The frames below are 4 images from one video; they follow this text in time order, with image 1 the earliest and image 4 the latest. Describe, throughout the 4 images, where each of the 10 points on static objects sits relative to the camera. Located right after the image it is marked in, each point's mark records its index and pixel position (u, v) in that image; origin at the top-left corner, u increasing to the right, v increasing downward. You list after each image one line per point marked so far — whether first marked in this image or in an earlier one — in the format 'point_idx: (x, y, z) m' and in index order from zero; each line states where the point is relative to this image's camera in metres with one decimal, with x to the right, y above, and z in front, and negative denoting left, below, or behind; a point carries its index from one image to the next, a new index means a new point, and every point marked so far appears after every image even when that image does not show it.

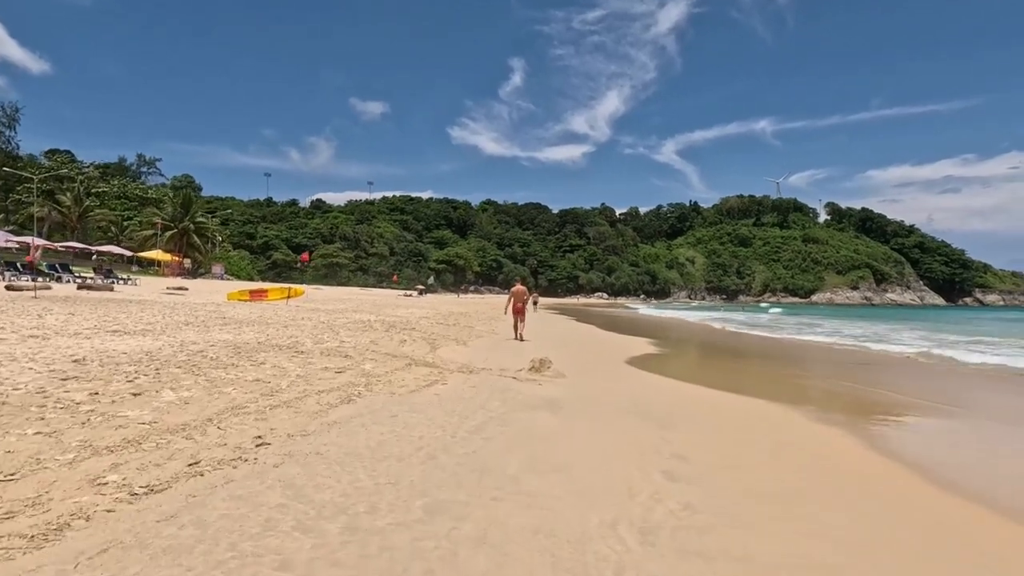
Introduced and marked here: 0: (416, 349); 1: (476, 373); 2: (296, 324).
0: (-1.9, -1.3, +12.0) m
1: (-0.7, -1.3, +9.5) m
2: (-5.5, -1.0, +15.3) m
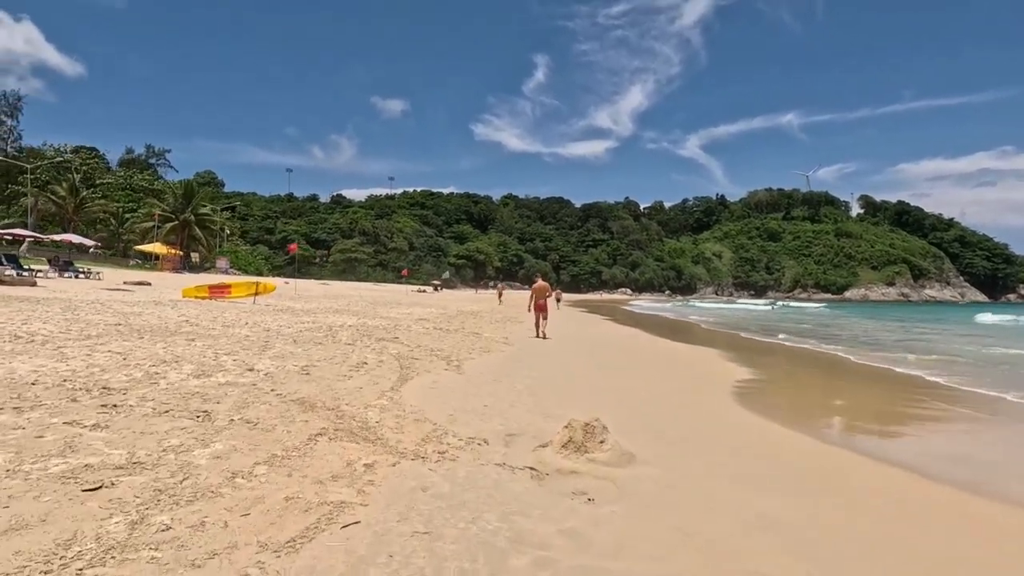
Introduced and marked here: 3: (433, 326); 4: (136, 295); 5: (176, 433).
0: (-1.7, -1.2, +7.1) m
1: (-0.5, -1.3, +4.6) m
2: (-5.2, -0.9, +10.6) m
3: (-2.2, -1.1, +16.7) m
4: (-11.8, -0.2, +18.7) m
5: (-2.5, -1.1, +4.4) m
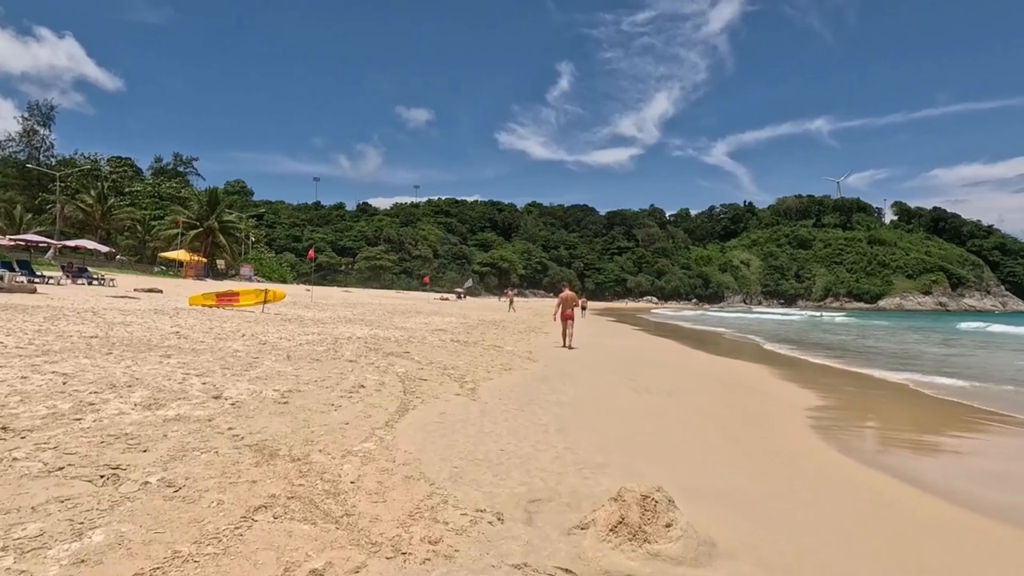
0: (-1.4, -1.3, +5.7) m
1: (-0.4, -1.3, +3.2) m
2: (-4.8, -1.0, +9.3) m
3: (-1.6, -1.3, +15.3) m
4: (-11.1, -0.4, +17.7) m
5: (-2.4, -1.1, +3.0) m
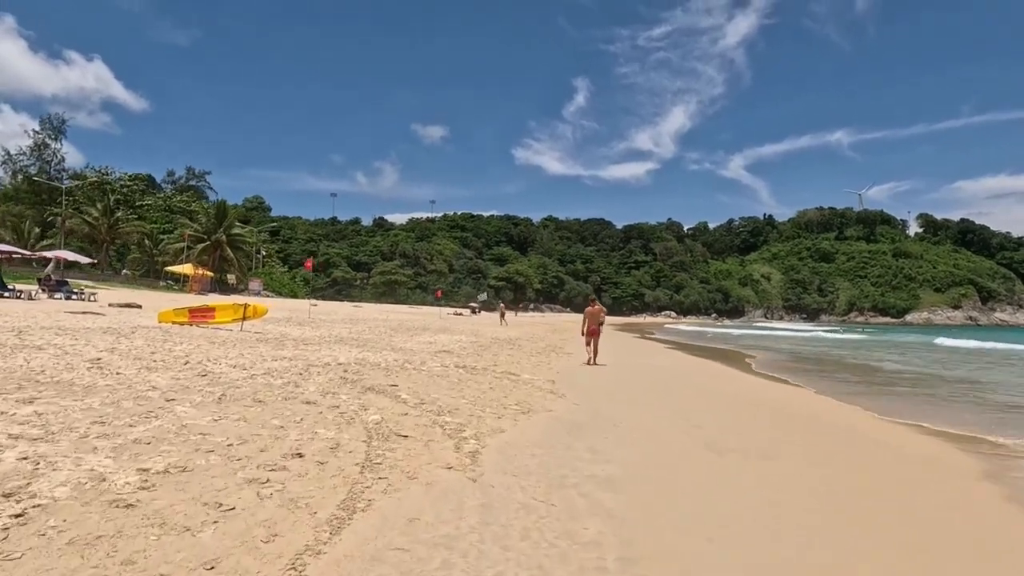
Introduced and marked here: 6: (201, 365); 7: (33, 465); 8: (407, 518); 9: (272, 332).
0: (-1.3, -1.3, +3.0) m
1: (-0.4, -1.3, +0.4) m
2: (-4.6, -1.1, +6.7) m
3: (-1.2, -1.6, +12.6) m
4: (-10.7, -0.8, +15.3) m
5: (-2.3, -1.1, +0.3) m
6: (-4.9, -1.2, +9.2) m
7: (-3.2, -1.2, +4.1) m
8: (-0.6, -1.4, +3.7) m
9: (-6.3, -1.2, +15.7) m
